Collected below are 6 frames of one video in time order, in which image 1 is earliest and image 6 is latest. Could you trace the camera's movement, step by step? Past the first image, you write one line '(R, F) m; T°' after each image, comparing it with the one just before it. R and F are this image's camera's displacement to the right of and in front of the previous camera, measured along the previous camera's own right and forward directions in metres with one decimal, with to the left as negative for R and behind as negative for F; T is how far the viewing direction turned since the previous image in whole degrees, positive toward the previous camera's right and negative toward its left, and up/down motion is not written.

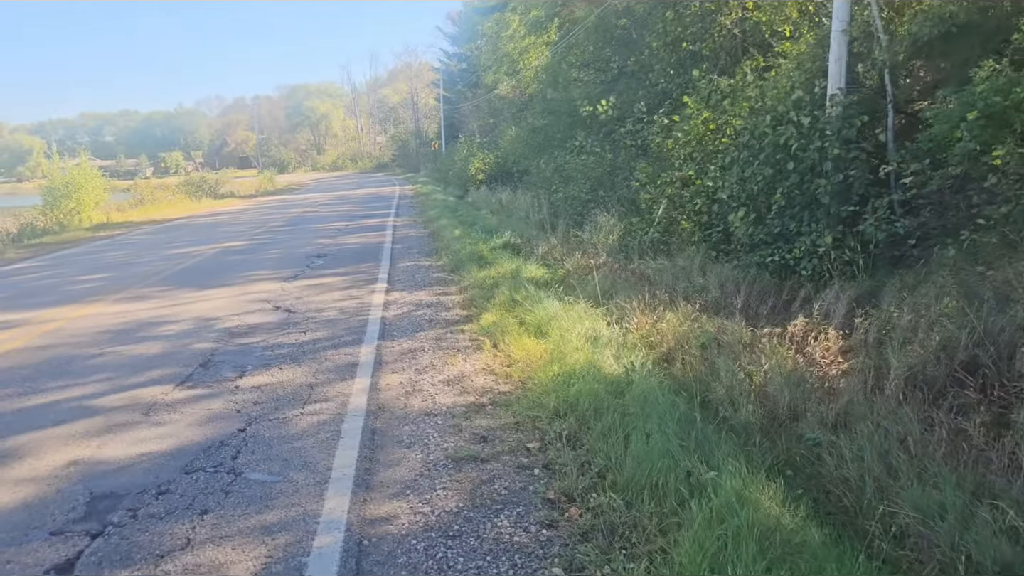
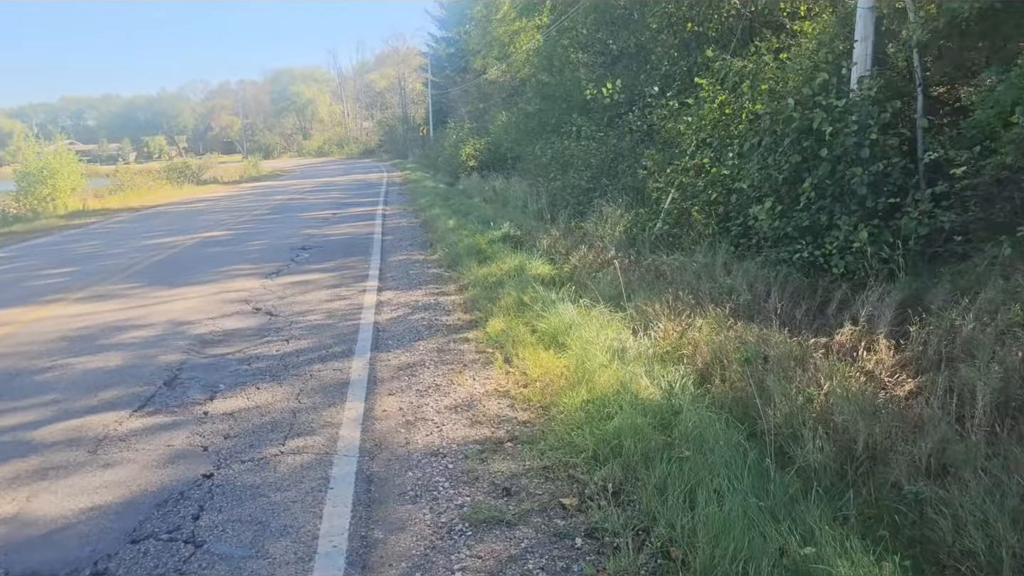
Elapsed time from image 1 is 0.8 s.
(-0.2, +0.8) m; +1°
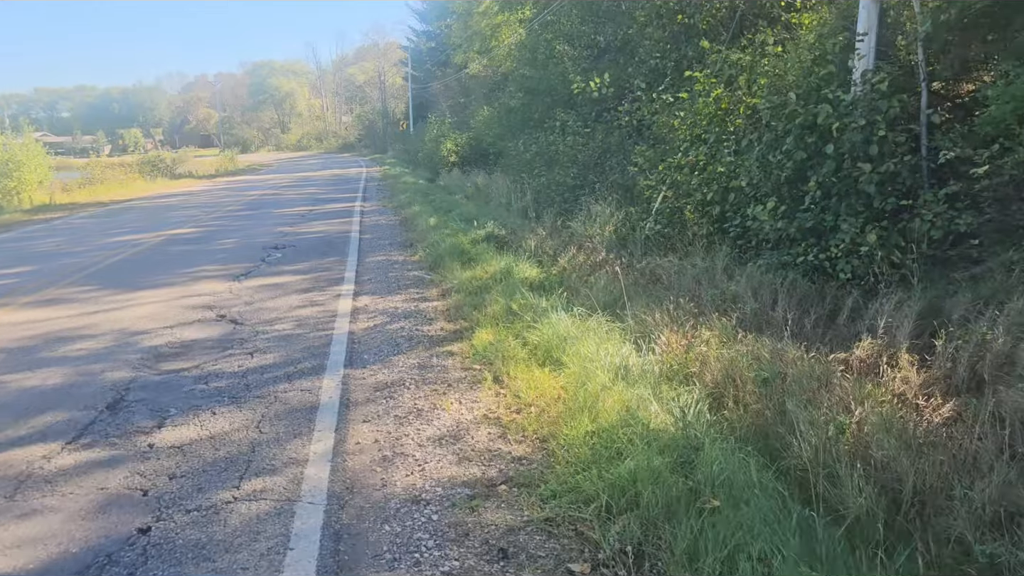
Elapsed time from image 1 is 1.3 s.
(-0.1, +0.5) m; +1°
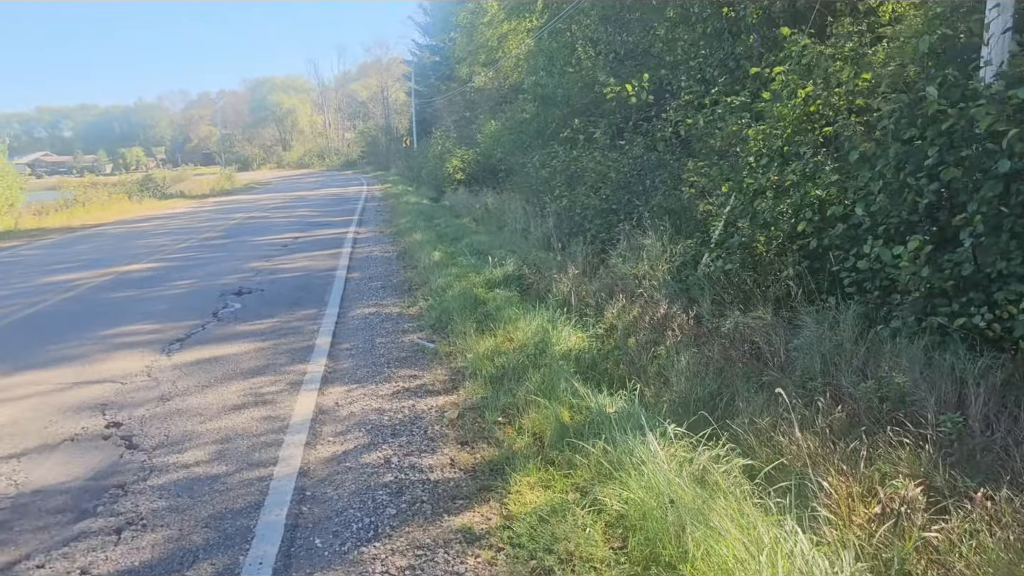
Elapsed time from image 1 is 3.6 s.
(-0.2, +2.2) m; 0°
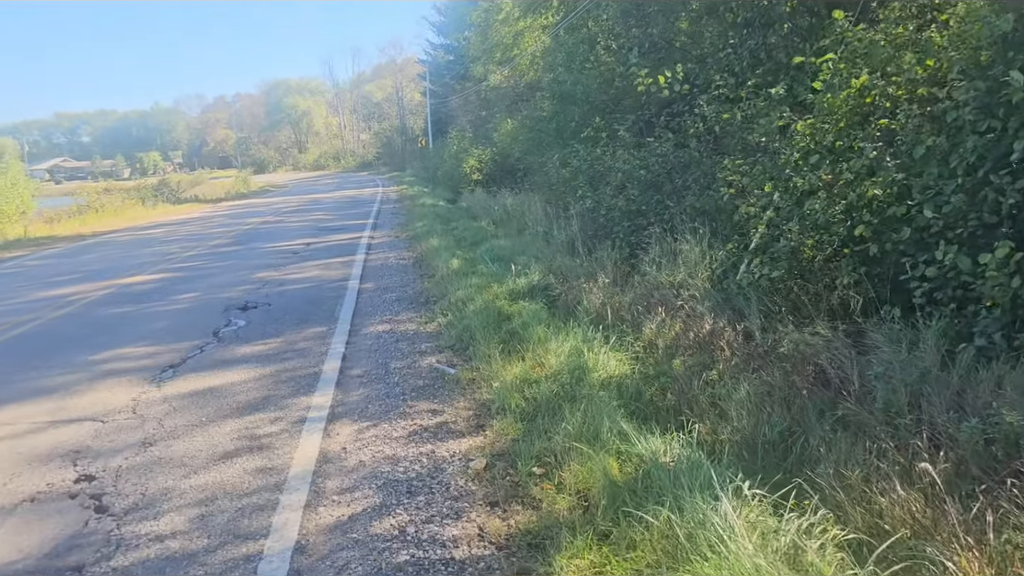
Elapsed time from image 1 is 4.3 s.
(-0.1, +0.6) m; -1°
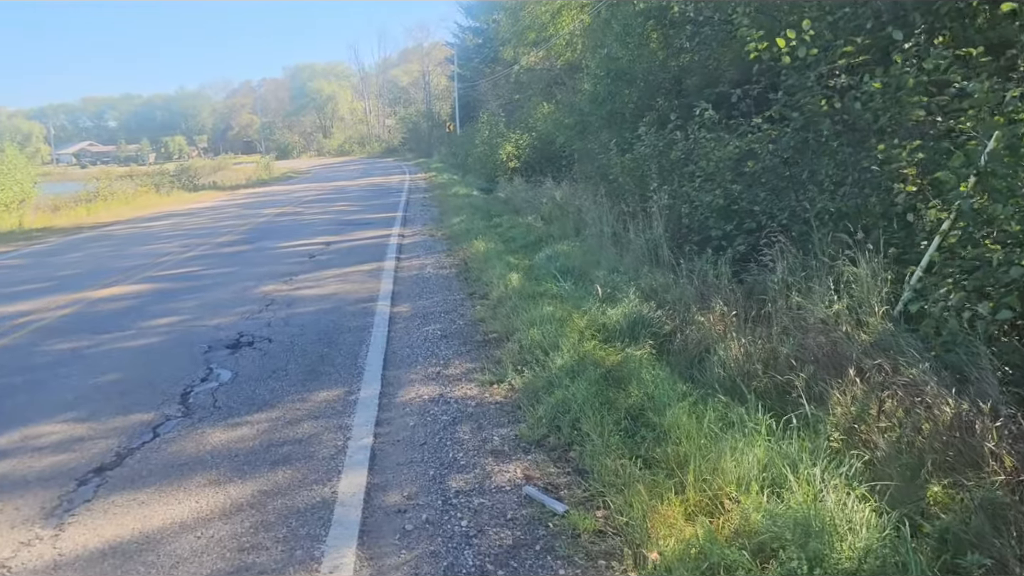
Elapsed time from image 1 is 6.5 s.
(-0.4, +2.2) m; -2°
